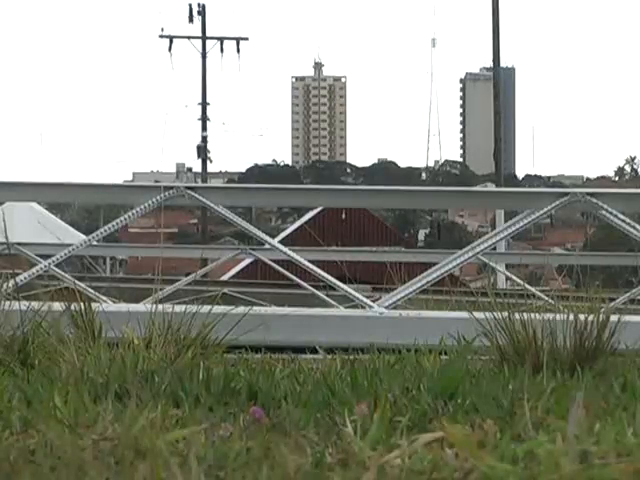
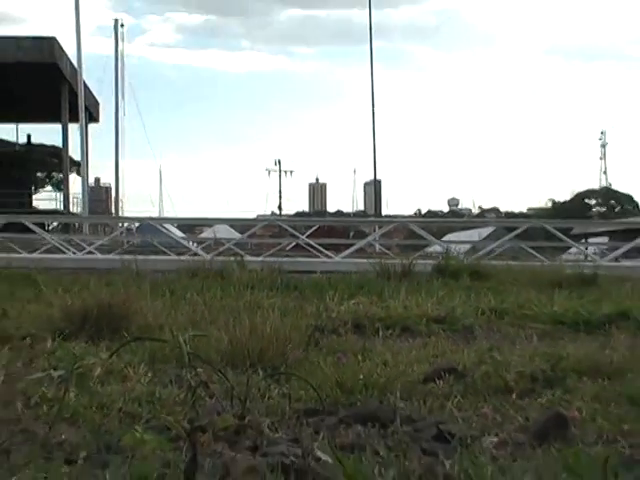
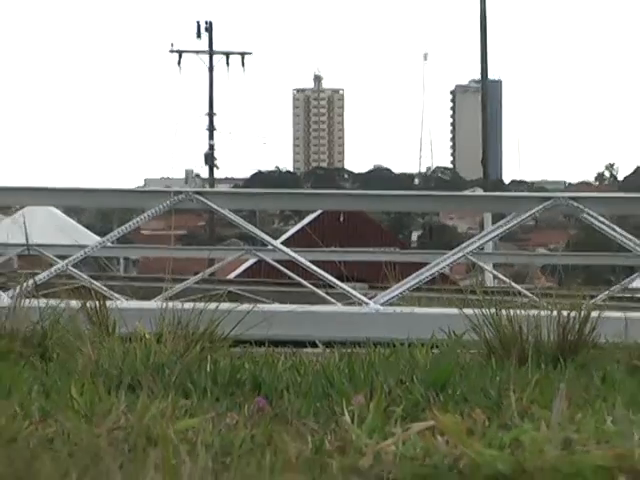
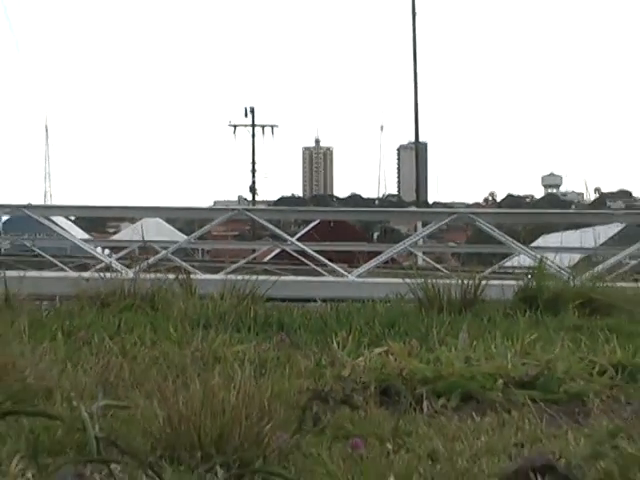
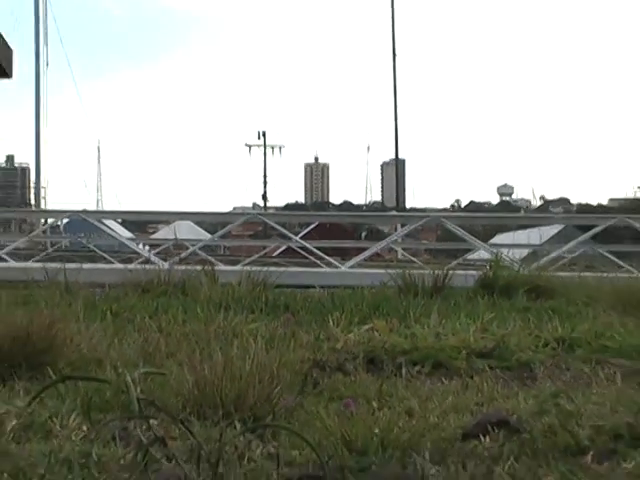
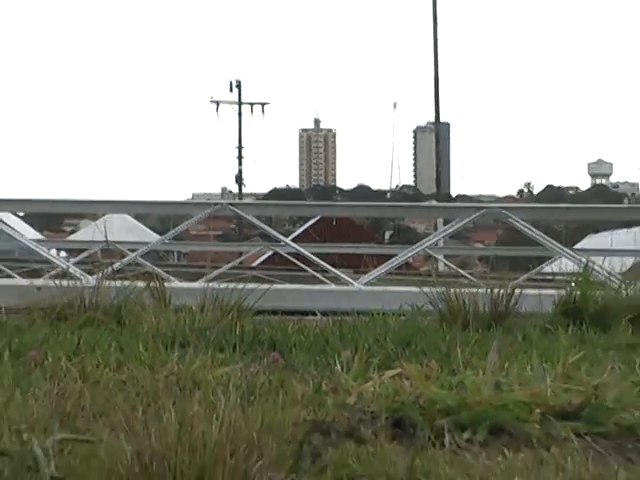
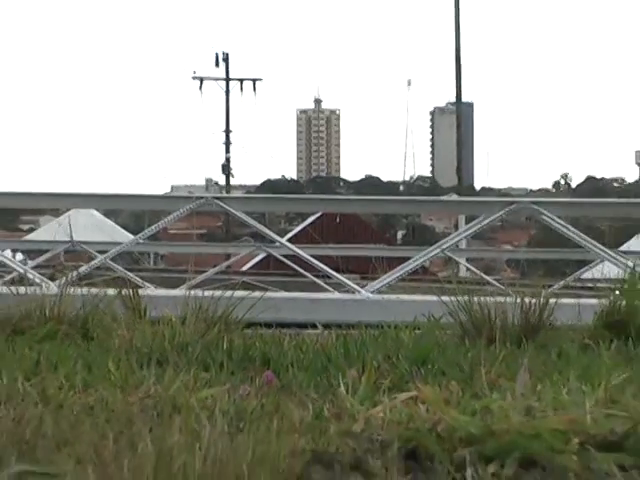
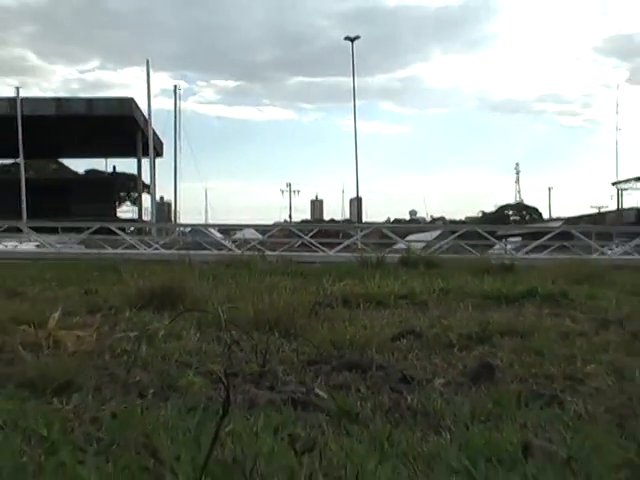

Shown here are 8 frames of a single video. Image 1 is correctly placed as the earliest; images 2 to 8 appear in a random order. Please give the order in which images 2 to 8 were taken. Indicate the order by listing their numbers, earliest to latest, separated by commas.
3, 7, 6, 4, 5, 2, 8
